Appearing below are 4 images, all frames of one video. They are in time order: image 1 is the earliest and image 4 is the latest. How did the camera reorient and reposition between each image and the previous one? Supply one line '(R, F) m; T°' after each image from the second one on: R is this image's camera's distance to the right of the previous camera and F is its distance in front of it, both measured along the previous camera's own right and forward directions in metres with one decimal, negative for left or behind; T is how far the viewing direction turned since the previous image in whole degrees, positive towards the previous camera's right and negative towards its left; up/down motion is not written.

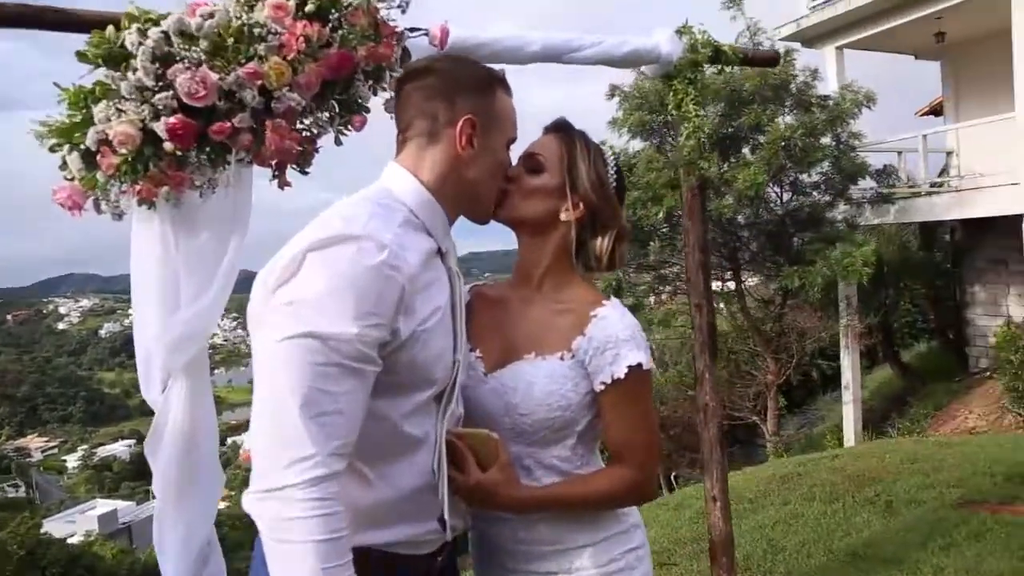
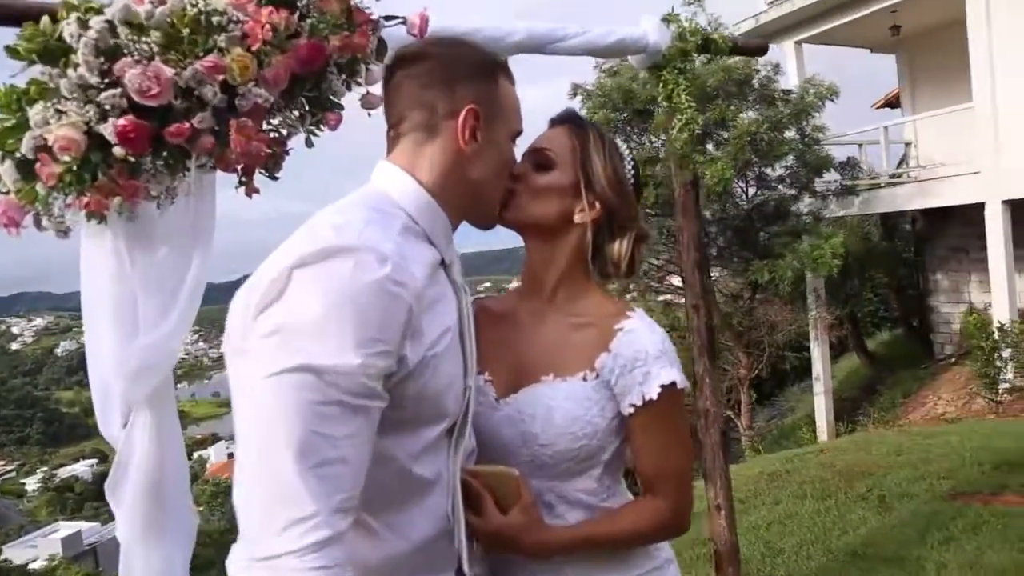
(-0.1, +0.2) m; +3°
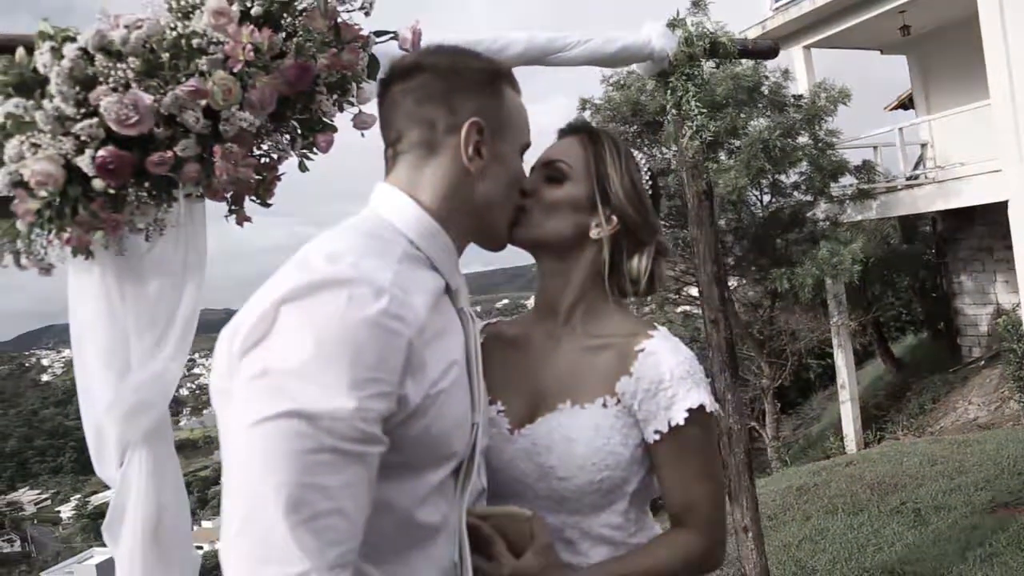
(0.0, +0.1) m; -1°
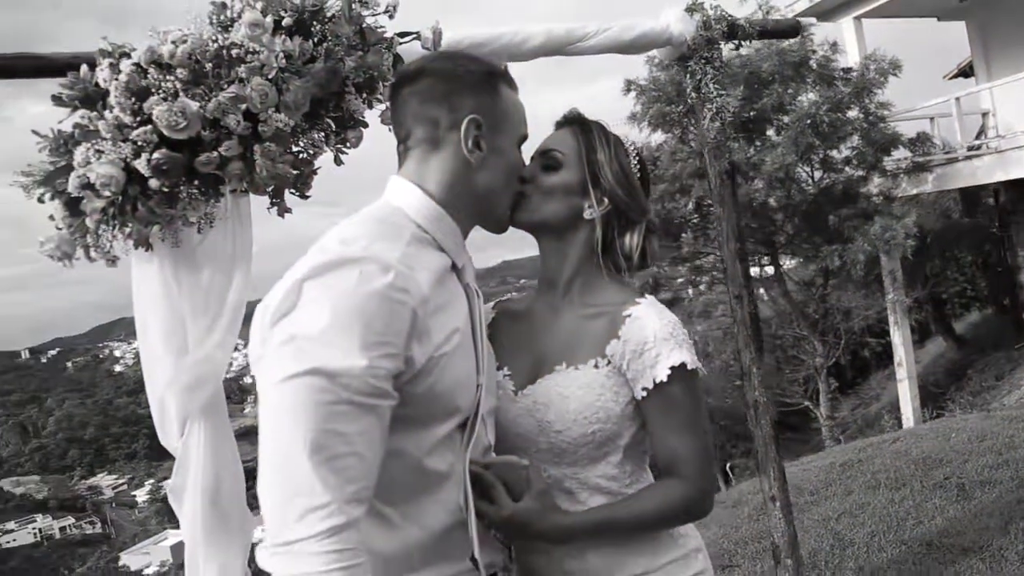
(+0.1, -0.2) m; -4°
